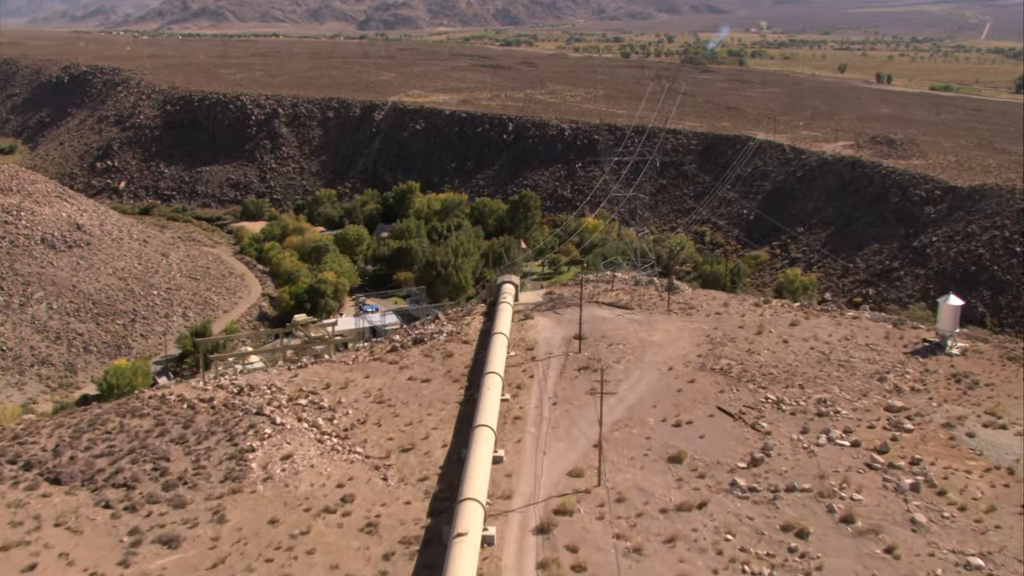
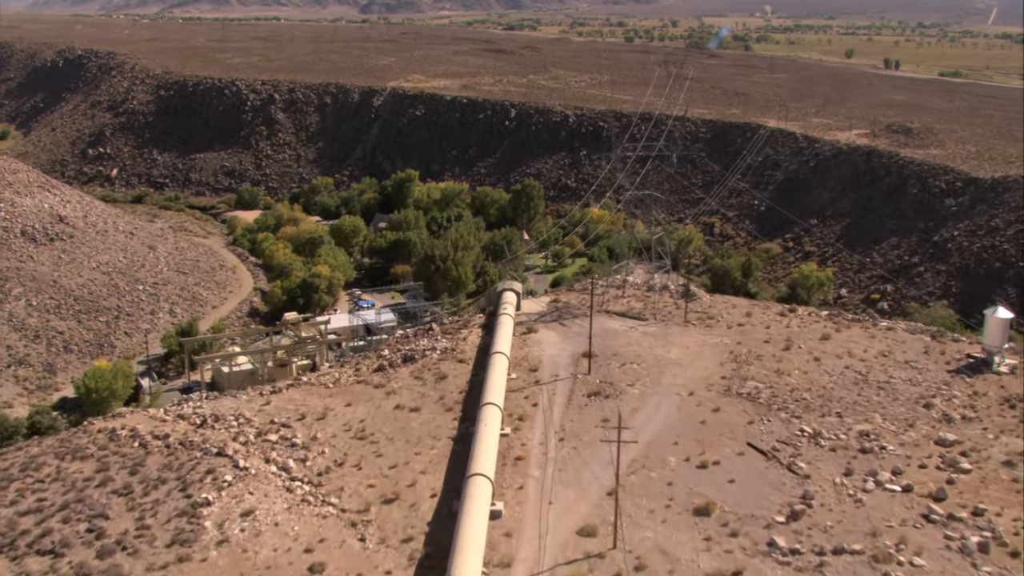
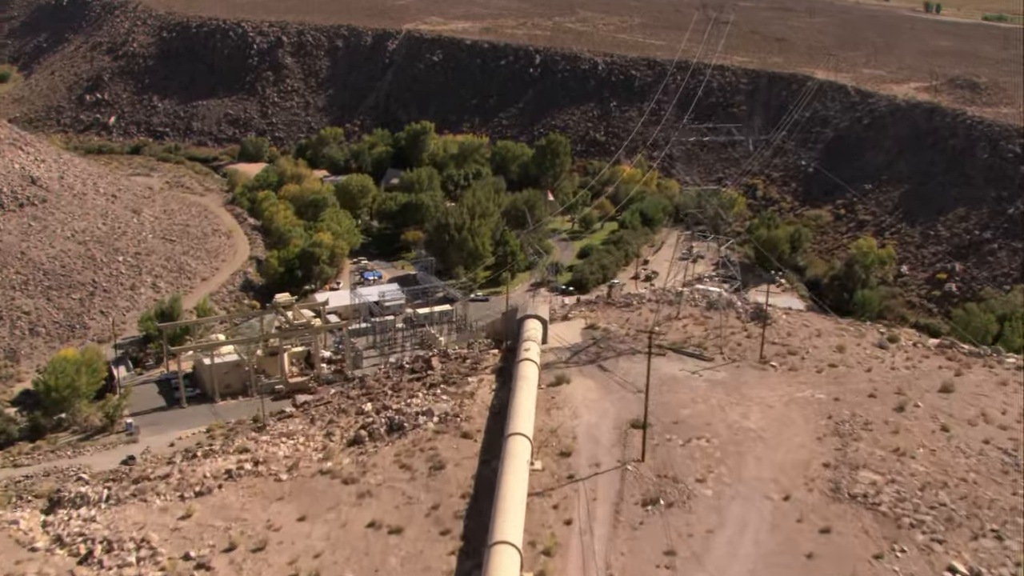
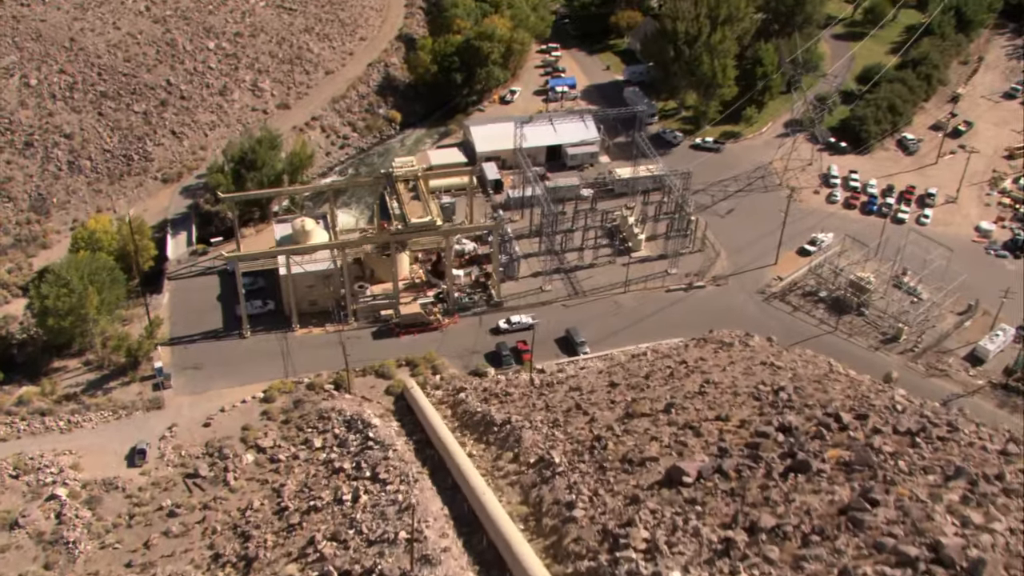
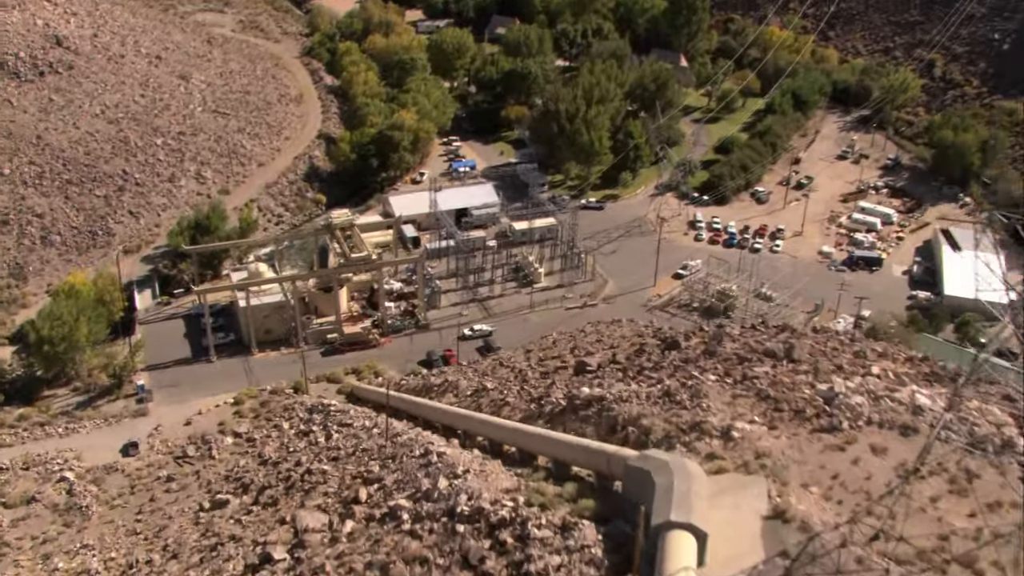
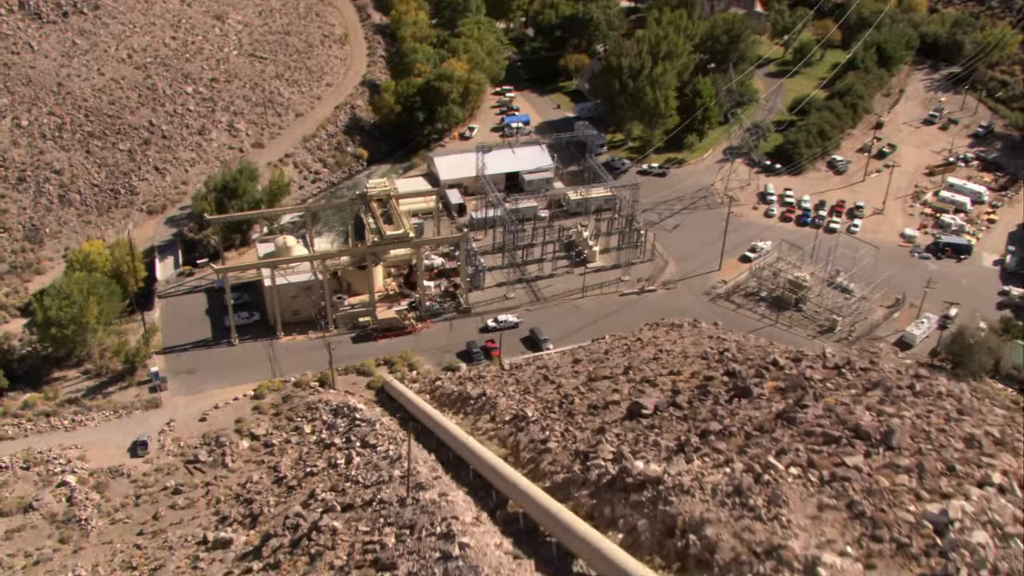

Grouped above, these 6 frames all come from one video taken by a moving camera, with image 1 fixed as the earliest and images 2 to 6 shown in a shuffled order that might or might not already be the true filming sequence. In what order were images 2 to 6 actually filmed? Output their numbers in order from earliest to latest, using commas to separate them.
2, 3, 5, 6, 4
